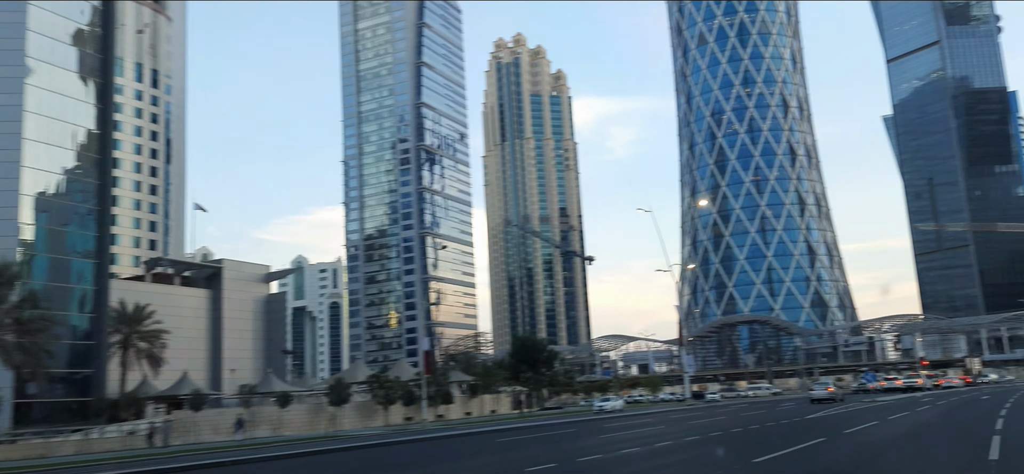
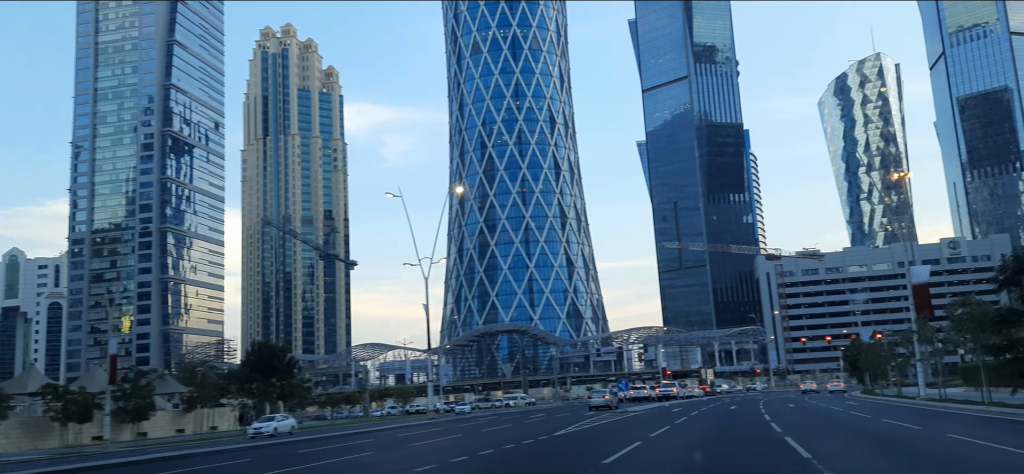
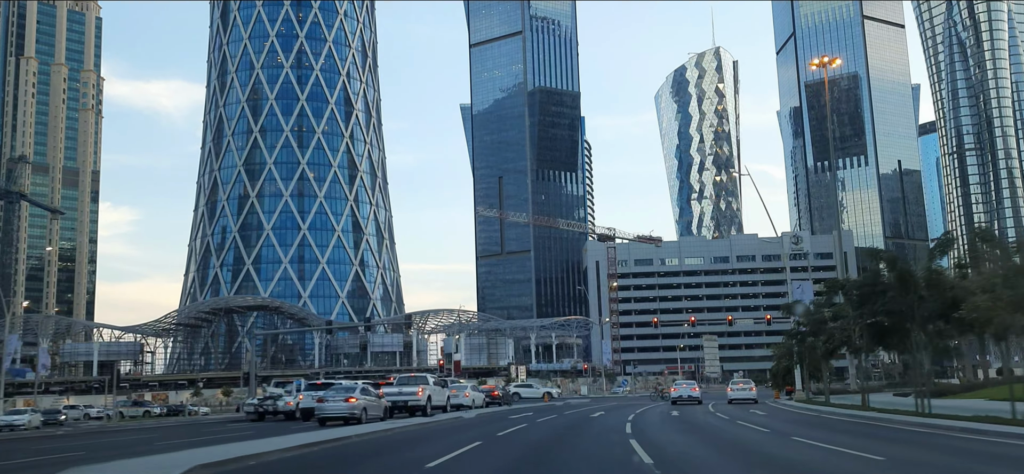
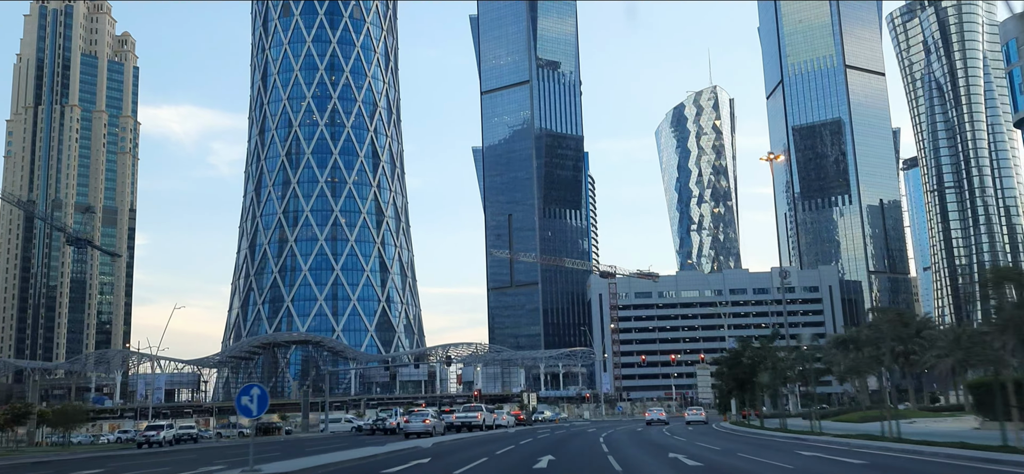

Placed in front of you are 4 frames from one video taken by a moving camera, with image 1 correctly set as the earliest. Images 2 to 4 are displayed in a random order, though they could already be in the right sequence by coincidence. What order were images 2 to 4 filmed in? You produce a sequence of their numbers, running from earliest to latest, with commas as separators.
2, 4, 3
